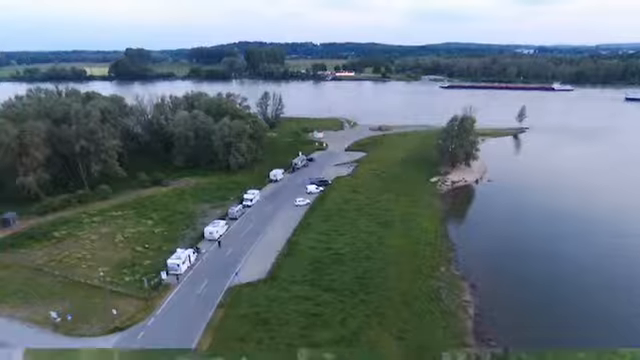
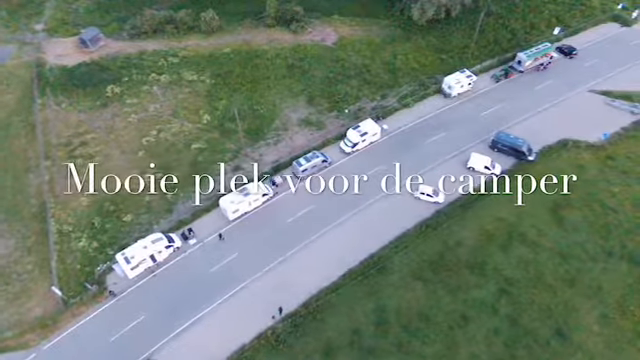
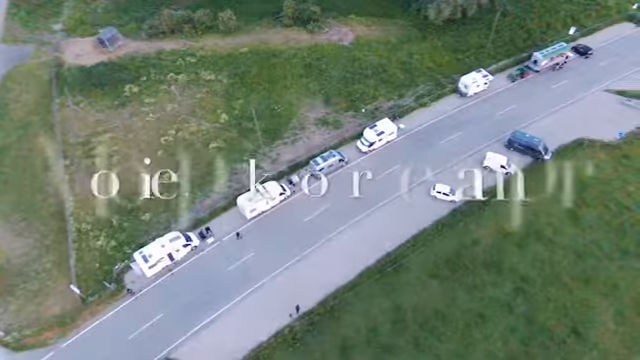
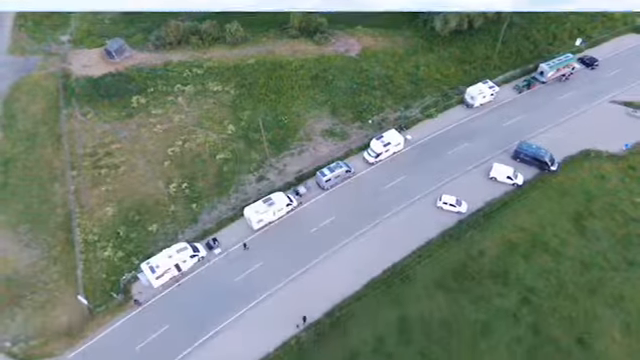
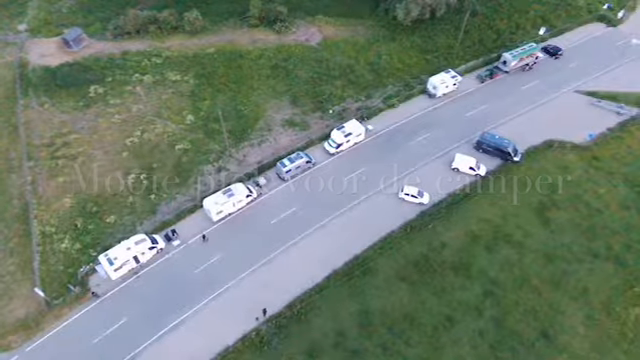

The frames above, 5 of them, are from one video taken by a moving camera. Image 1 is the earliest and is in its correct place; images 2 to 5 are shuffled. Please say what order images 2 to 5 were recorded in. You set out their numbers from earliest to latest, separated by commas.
4, 3, 2, 5
